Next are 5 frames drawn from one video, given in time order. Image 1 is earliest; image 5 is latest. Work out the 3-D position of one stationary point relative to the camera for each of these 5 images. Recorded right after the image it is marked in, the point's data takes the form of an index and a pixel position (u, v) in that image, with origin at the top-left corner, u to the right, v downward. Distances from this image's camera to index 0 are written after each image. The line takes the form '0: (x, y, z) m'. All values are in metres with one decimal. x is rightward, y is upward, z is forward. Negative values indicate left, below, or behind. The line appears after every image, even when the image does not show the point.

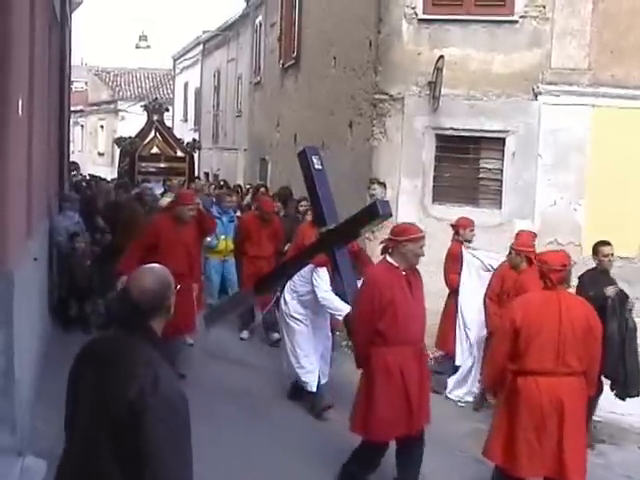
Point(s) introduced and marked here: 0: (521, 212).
0: (+2.3, +0.3, +13.9) m
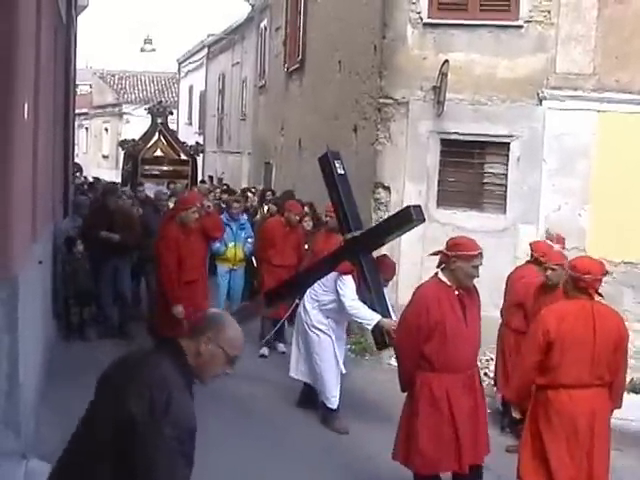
0: (+2.3, +0.2, +13.9) m
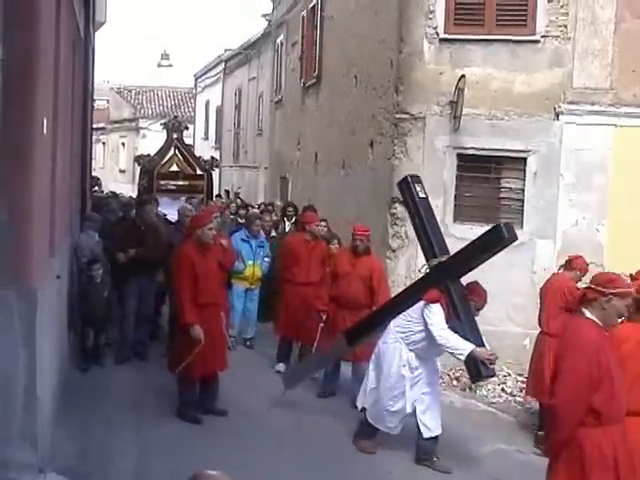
0: (+2.5, +0.1, +13.9) m
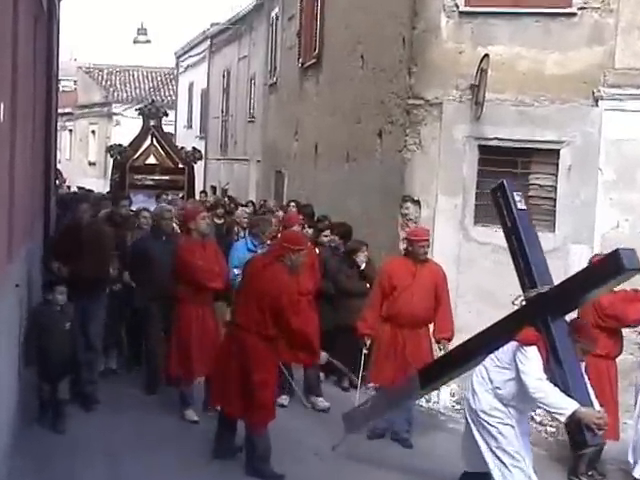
0: (+2.5, 0.0, +12.0) m
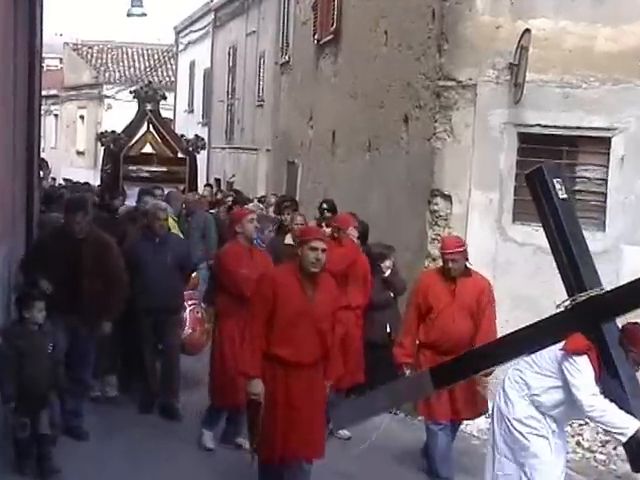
0: (+2.7, 0.0, +10.5) m
